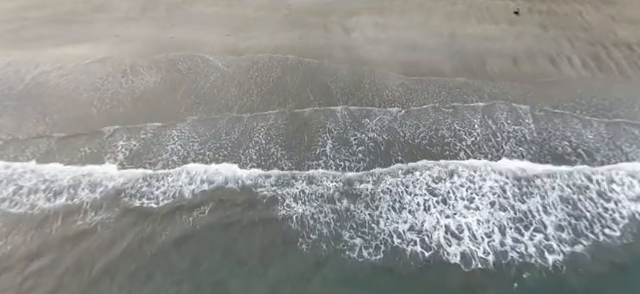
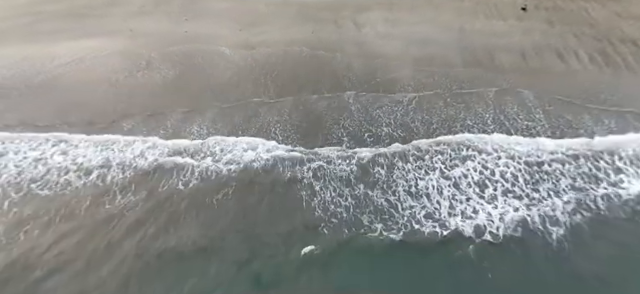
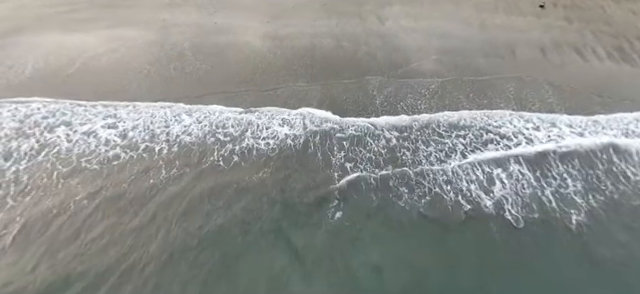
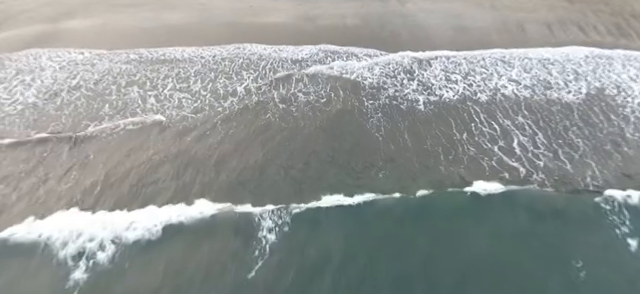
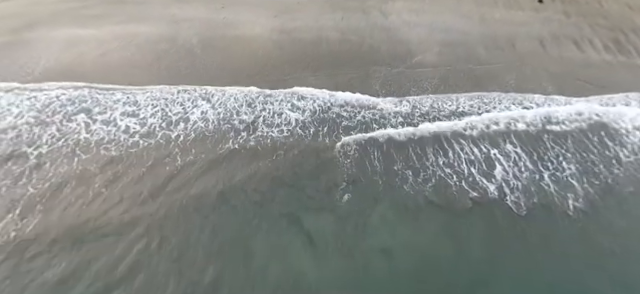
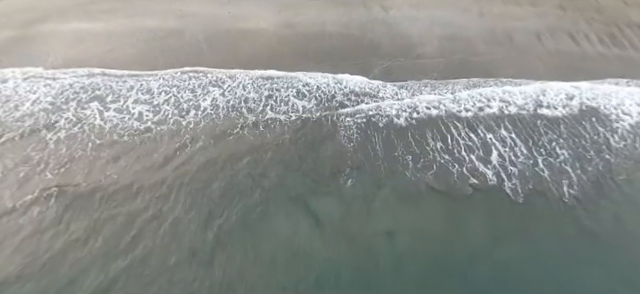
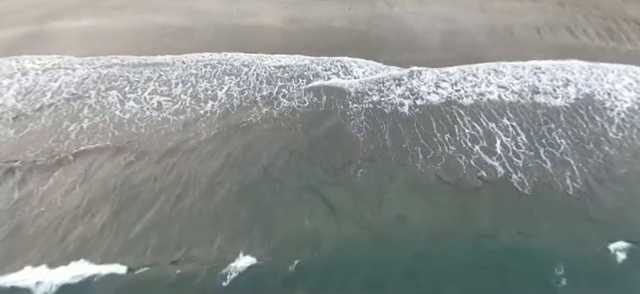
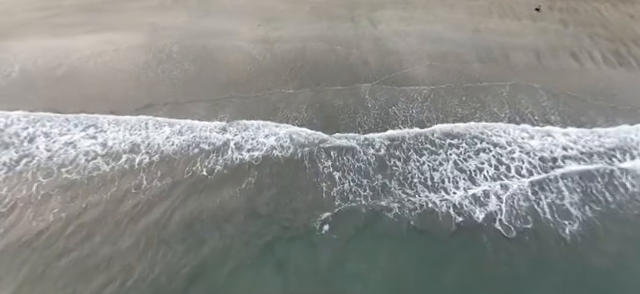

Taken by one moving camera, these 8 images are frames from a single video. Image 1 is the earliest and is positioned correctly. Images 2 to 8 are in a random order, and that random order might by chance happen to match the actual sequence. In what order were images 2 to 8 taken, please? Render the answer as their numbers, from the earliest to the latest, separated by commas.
2, 8, 3, 5, 6, 7, 4
